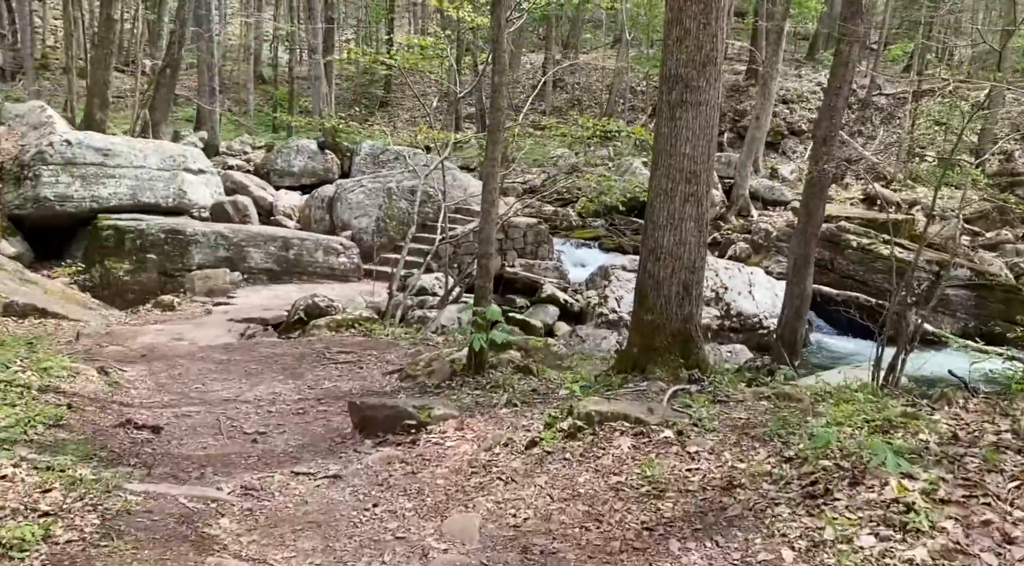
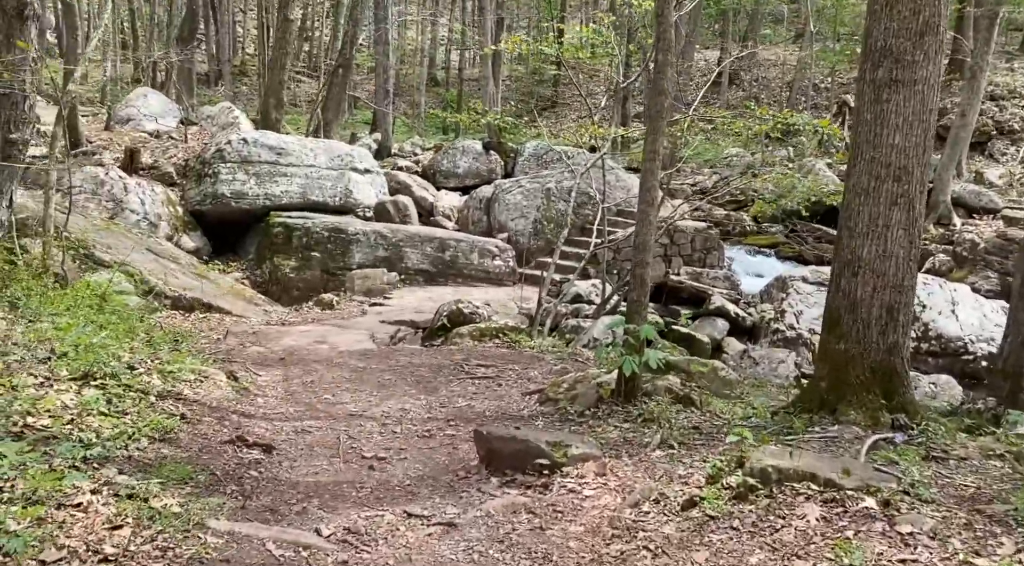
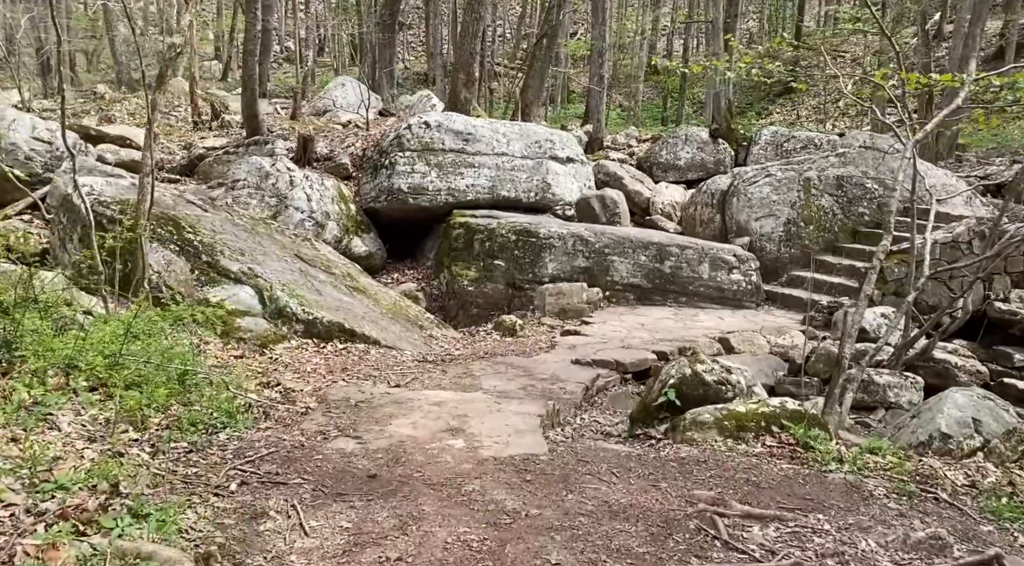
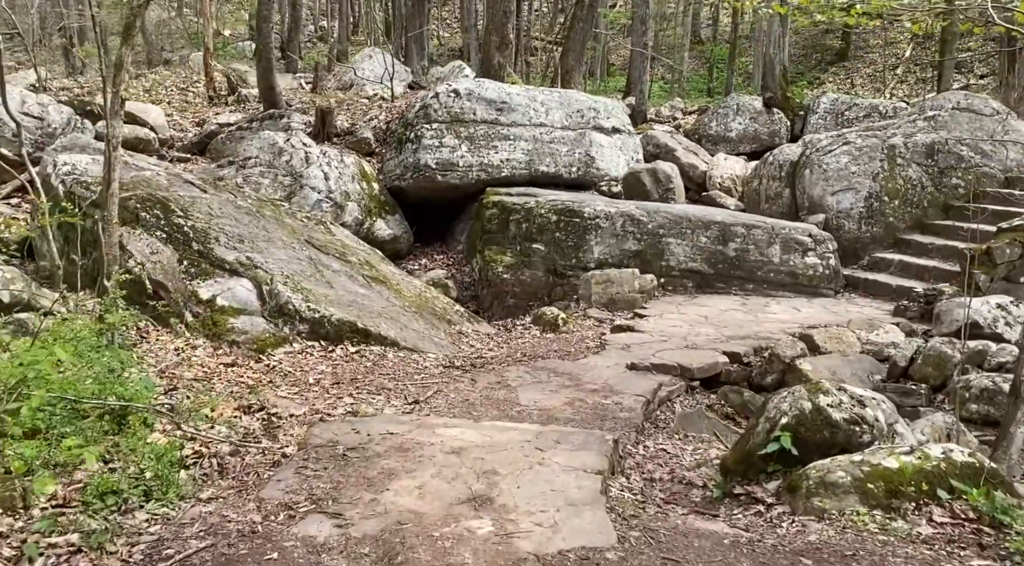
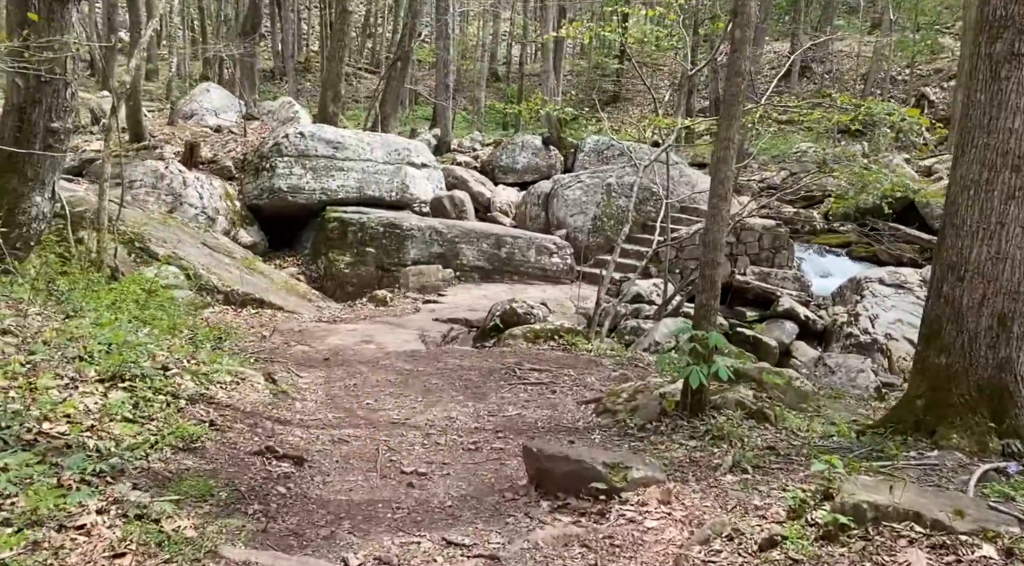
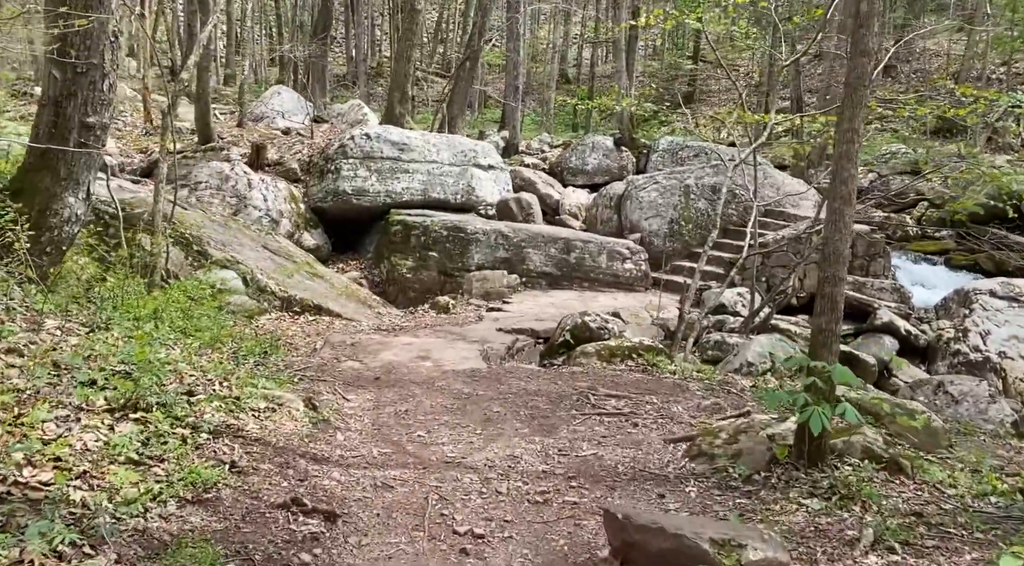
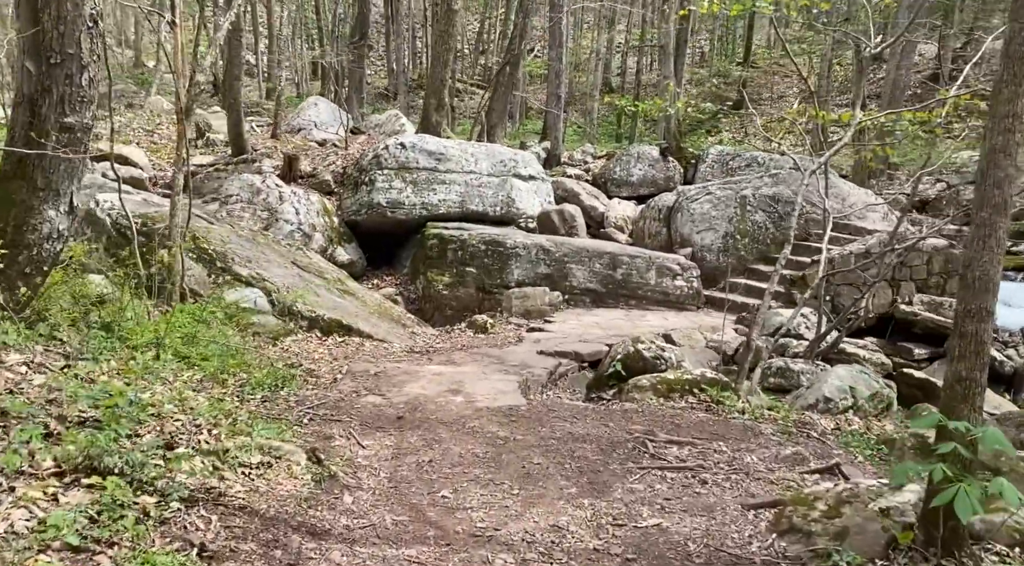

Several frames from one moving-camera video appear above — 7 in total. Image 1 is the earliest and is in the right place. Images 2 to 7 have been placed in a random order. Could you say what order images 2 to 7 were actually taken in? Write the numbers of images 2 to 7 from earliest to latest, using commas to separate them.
2, 5, 6, 7, 3, 4
